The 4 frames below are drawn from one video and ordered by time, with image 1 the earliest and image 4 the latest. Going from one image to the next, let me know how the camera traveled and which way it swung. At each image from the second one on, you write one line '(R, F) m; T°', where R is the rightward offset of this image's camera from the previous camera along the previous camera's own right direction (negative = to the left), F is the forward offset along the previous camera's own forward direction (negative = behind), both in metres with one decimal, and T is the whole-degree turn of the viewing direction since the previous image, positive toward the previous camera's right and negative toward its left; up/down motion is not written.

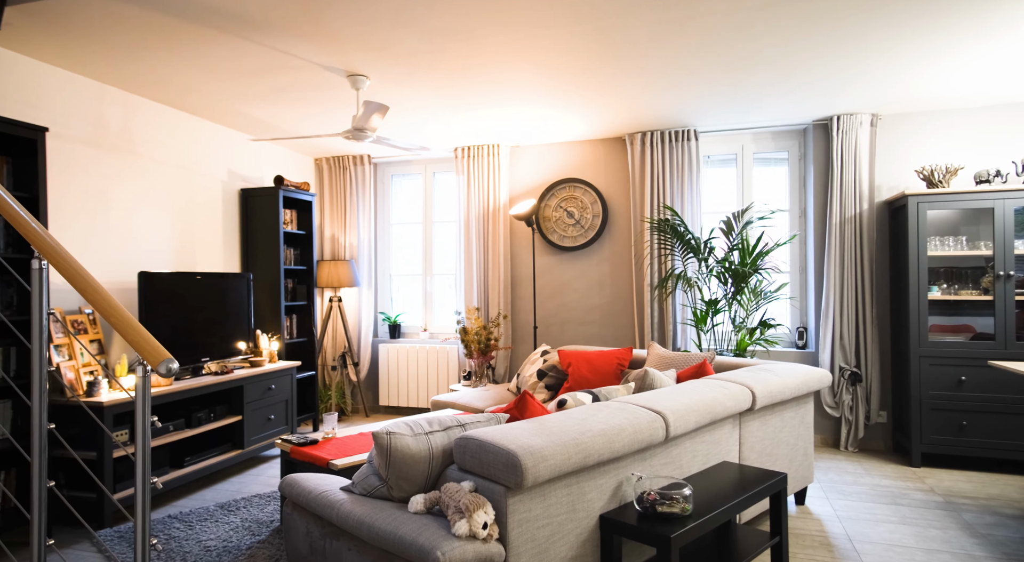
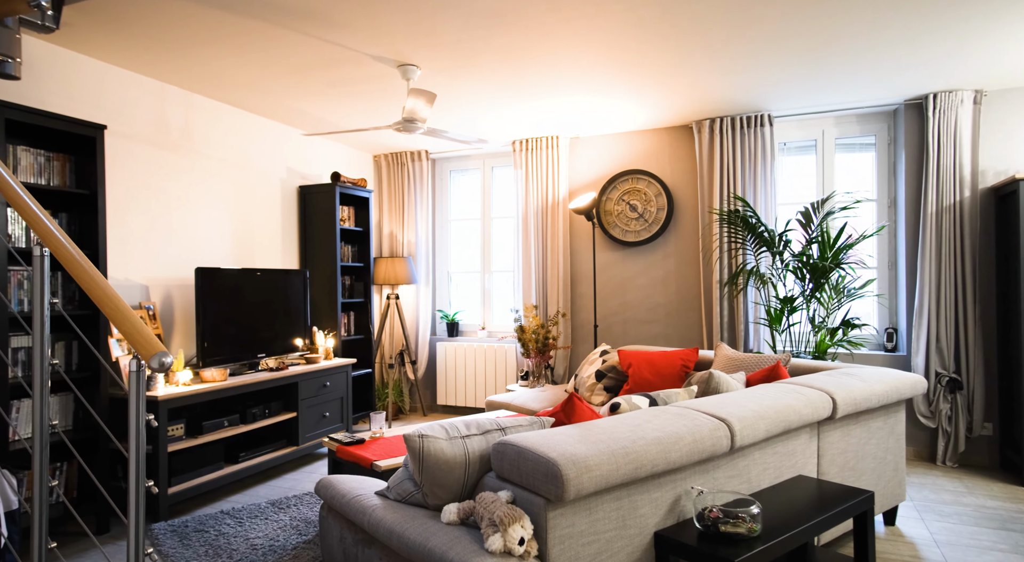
(+0.1, +0.2) m; -6°
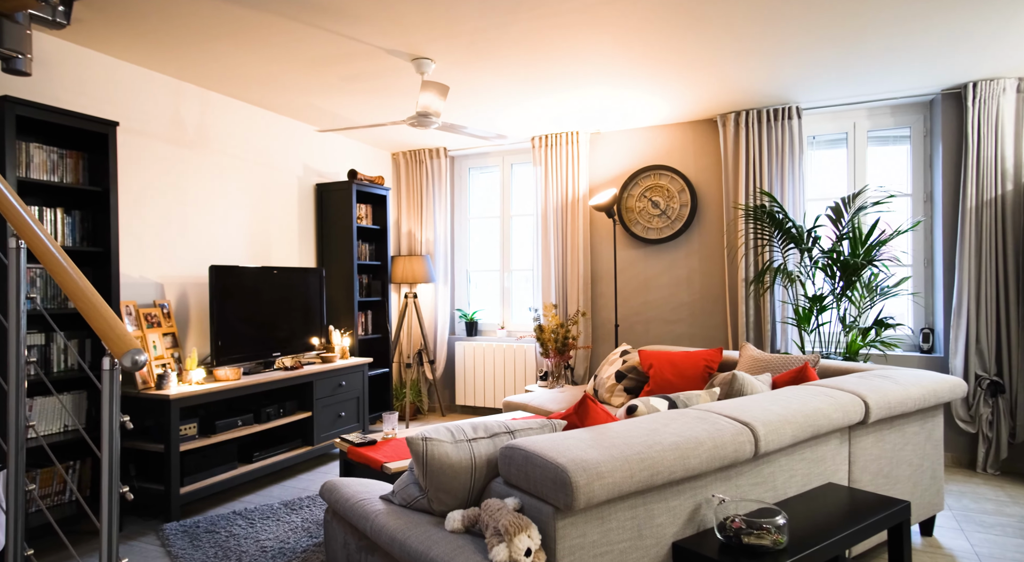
(0.0, +0.1) m; -2°
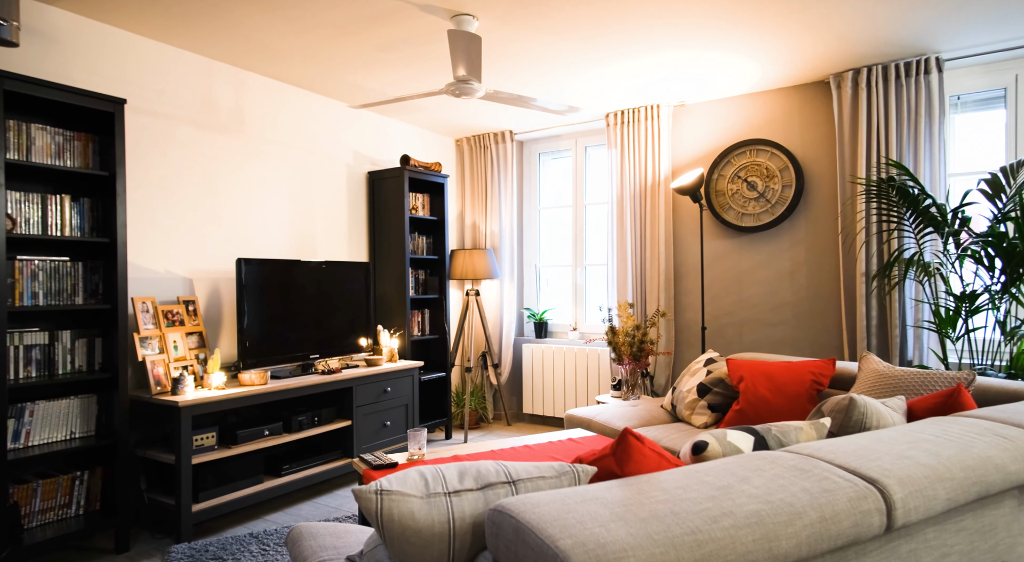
(+0.2, +0.6) m; -9°
